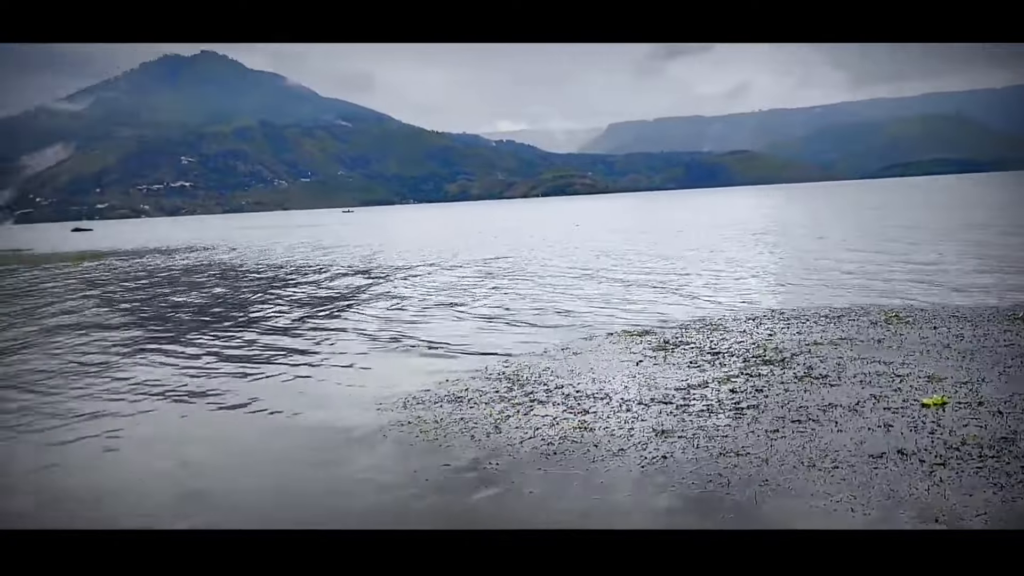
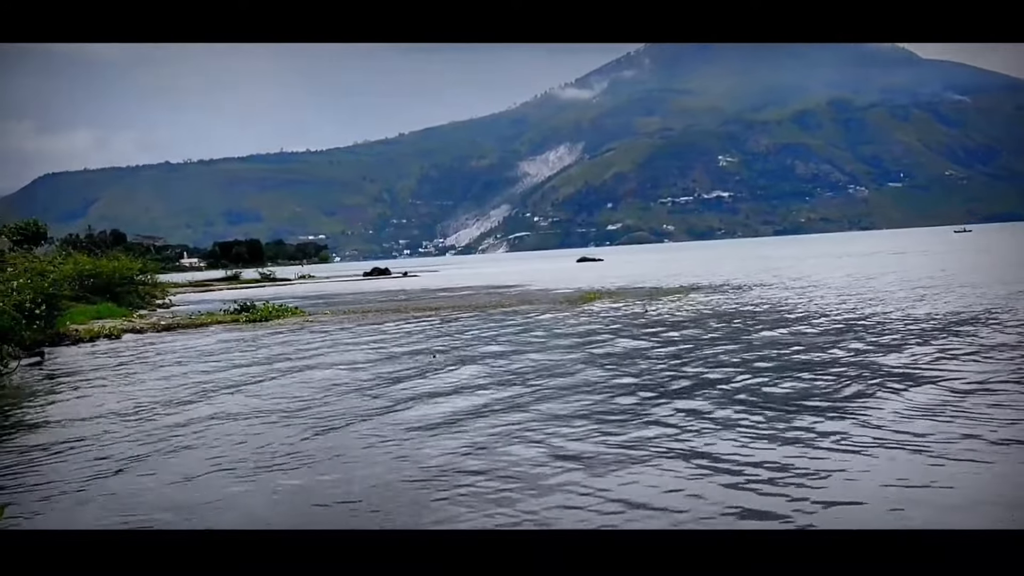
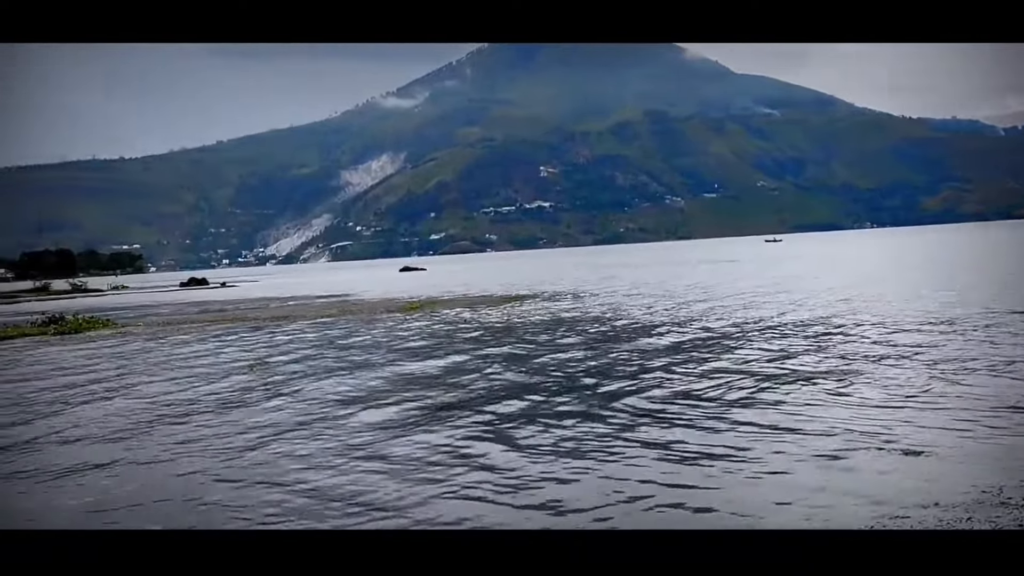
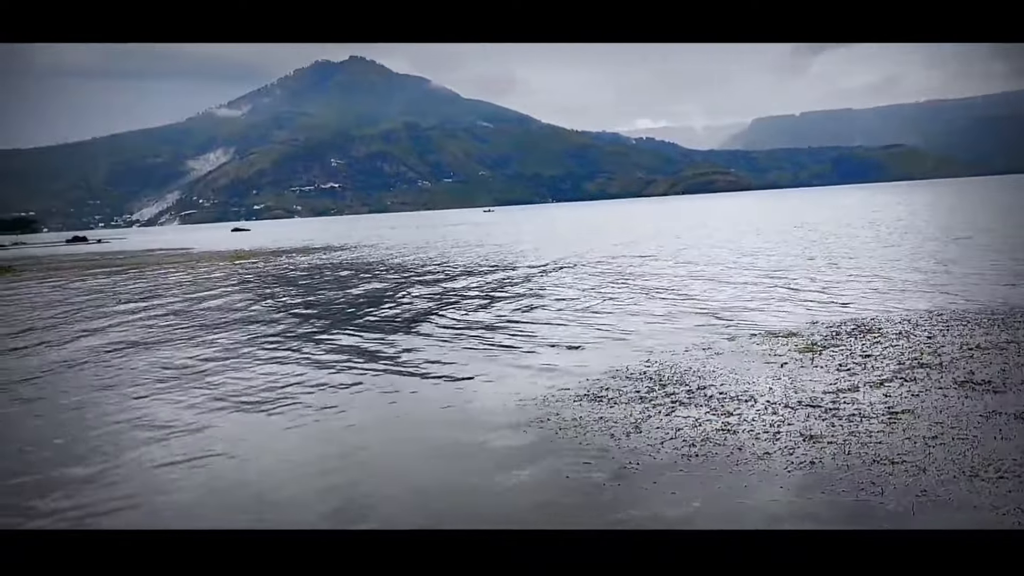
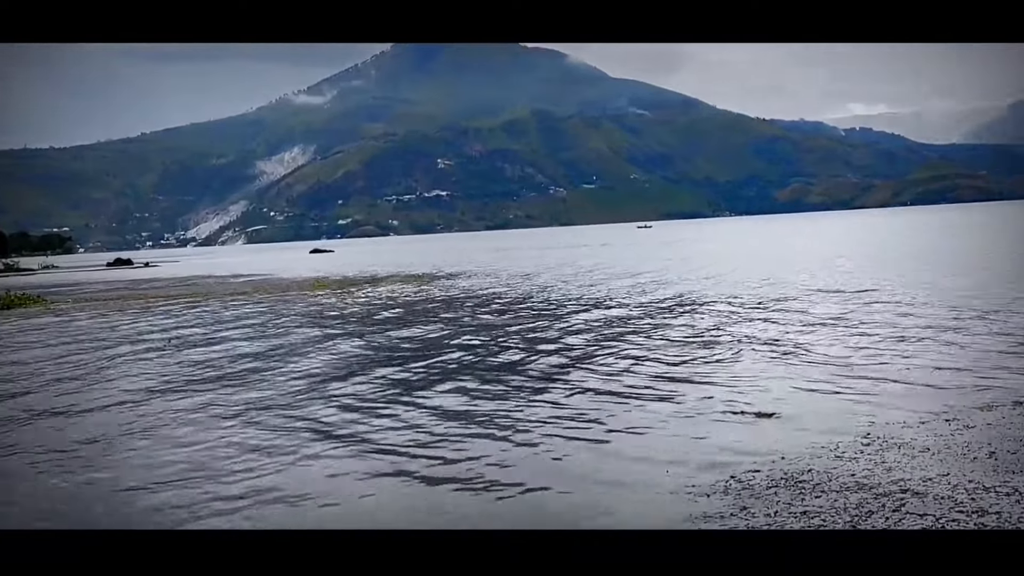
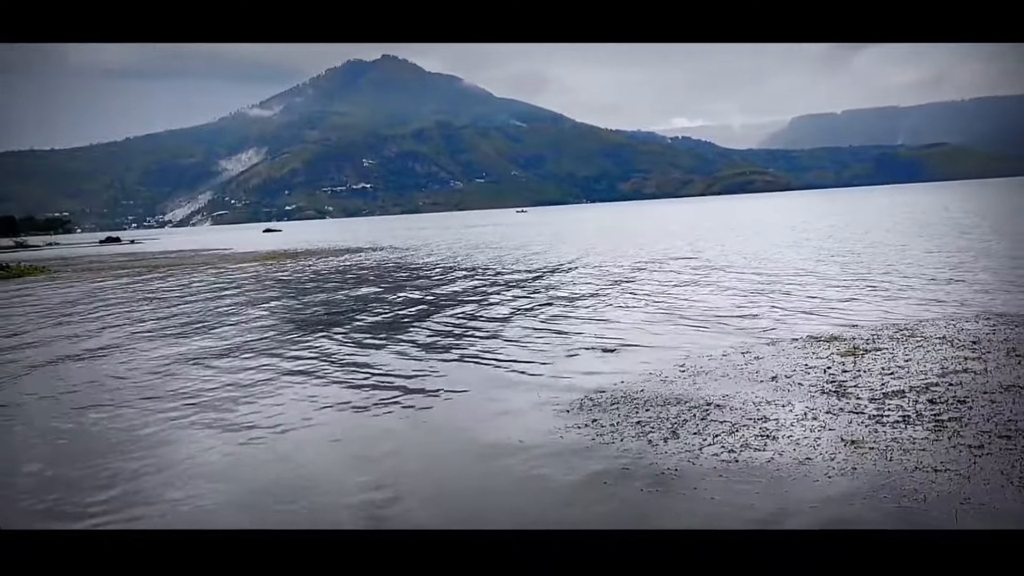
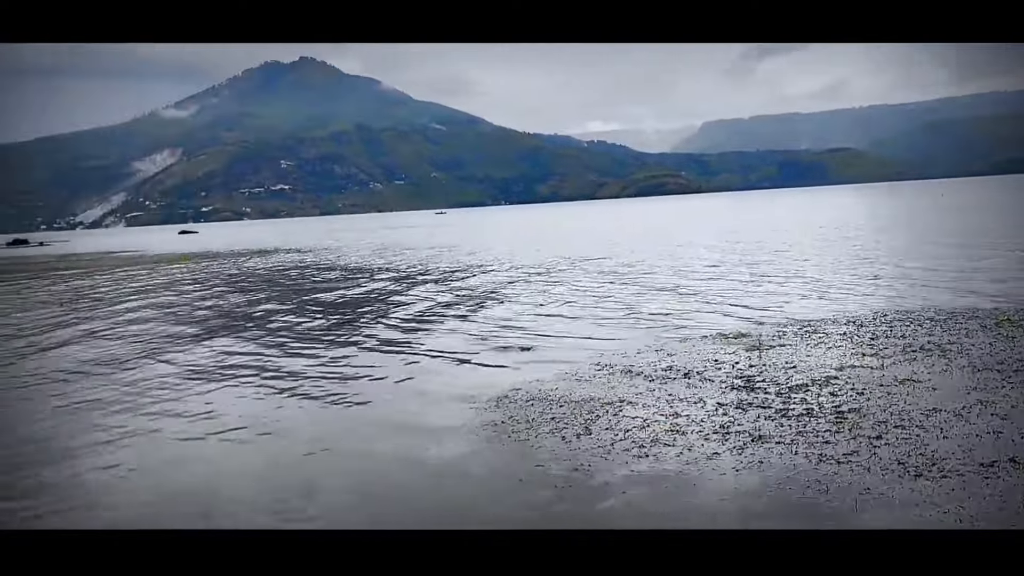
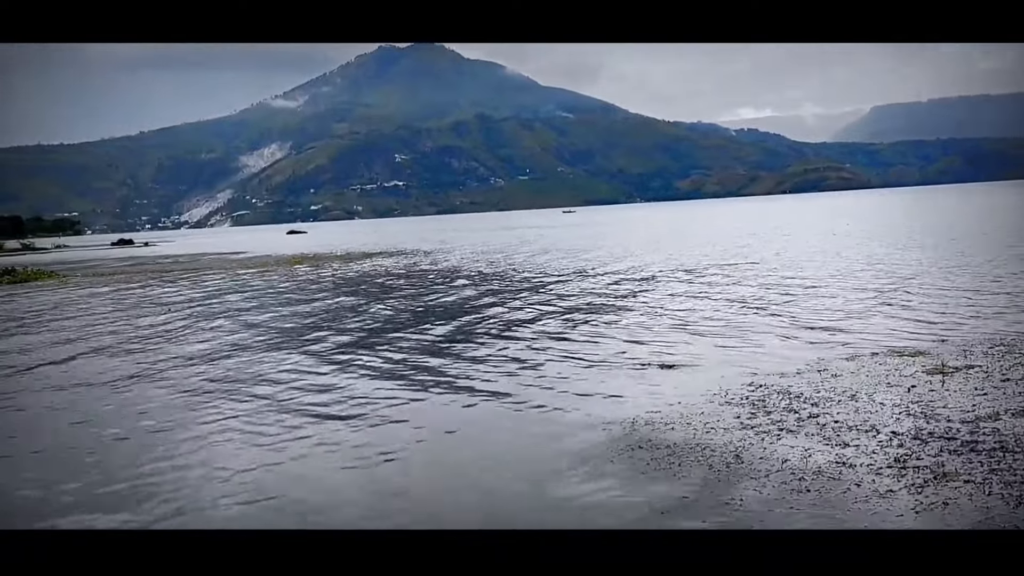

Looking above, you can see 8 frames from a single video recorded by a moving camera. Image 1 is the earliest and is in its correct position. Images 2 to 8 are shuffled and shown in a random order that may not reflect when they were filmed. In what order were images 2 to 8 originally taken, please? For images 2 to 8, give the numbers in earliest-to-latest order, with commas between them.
7, 4, 6, 8, 5, 3, 2
